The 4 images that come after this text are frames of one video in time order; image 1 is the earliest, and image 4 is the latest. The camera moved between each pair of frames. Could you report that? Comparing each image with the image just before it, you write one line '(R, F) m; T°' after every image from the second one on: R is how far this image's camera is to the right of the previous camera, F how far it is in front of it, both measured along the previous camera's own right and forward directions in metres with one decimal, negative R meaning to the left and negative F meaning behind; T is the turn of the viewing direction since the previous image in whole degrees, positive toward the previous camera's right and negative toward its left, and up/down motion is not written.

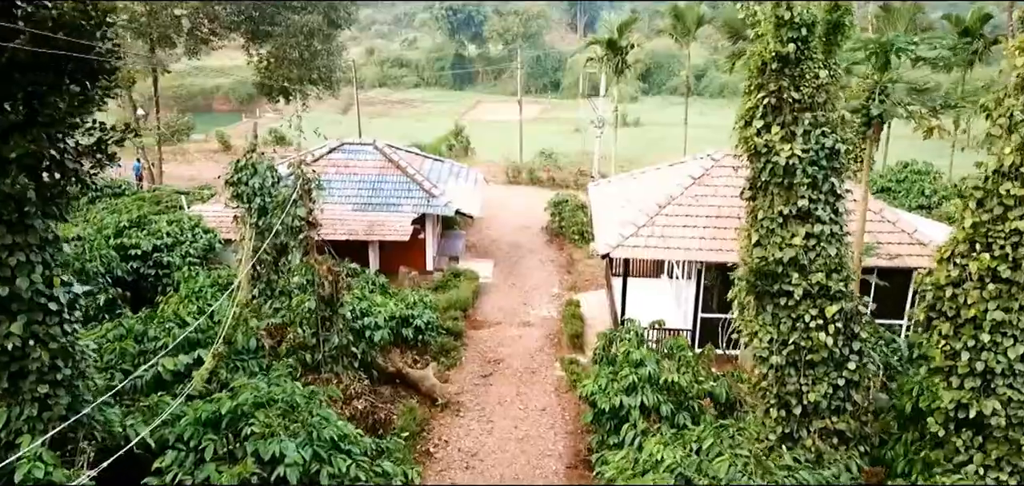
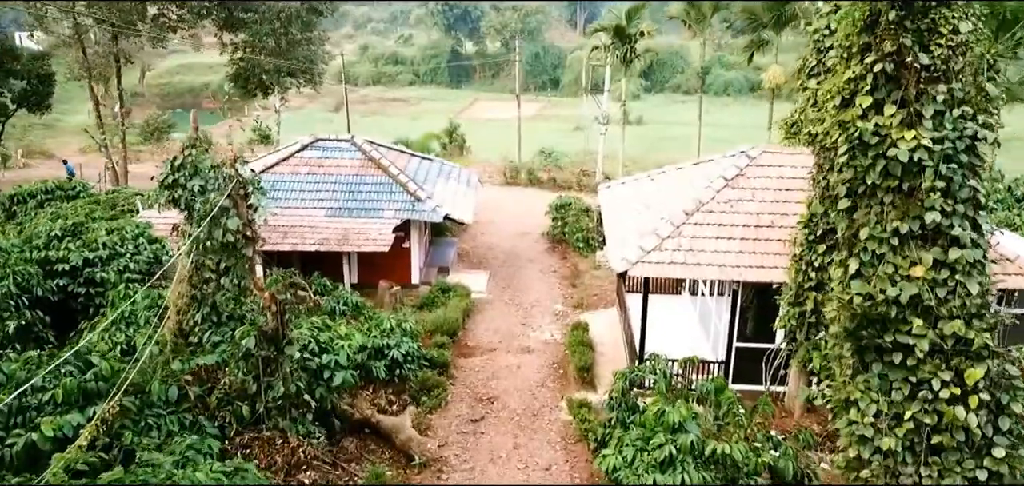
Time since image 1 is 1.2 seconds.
(0.0, +2.3) m; 0°
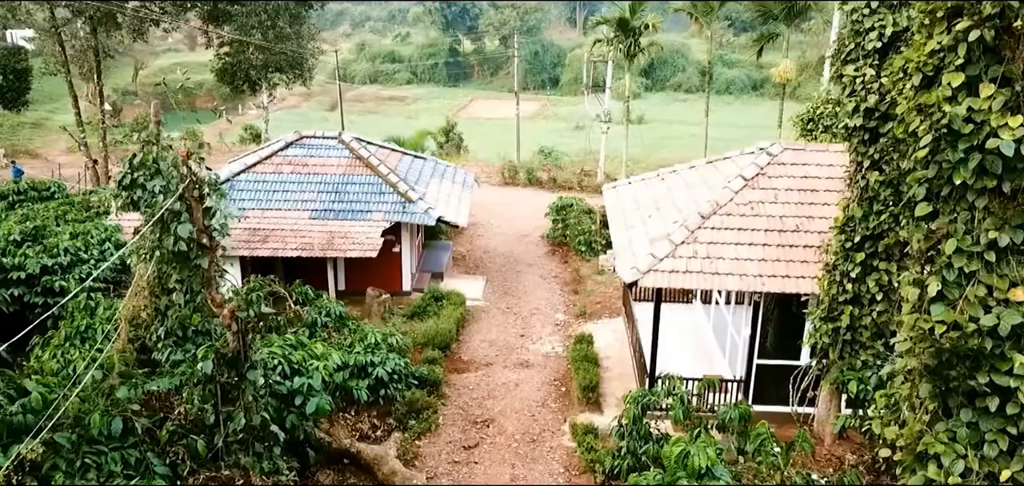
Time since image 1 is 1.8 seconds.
(0.0, +1.1) m; 0°
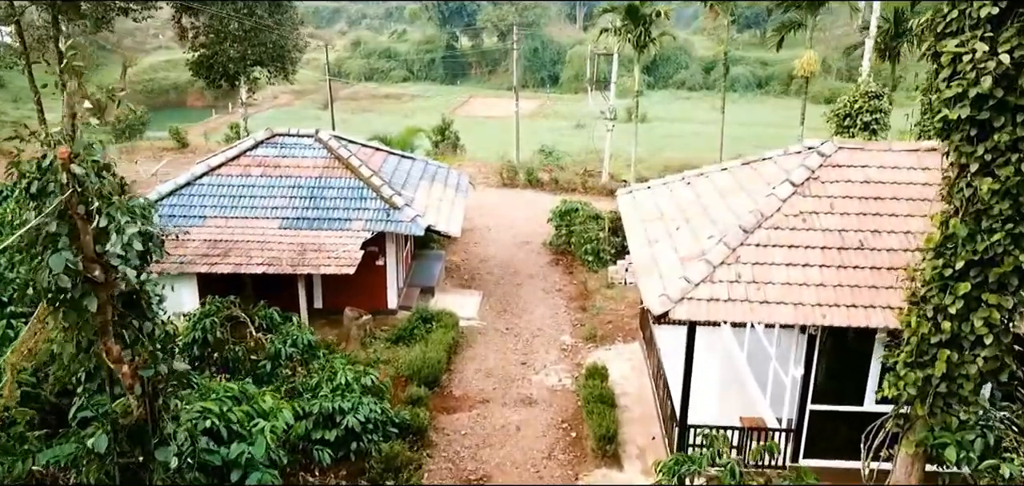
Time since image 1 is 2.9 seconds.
(0.0, +1.8) m; 0°
